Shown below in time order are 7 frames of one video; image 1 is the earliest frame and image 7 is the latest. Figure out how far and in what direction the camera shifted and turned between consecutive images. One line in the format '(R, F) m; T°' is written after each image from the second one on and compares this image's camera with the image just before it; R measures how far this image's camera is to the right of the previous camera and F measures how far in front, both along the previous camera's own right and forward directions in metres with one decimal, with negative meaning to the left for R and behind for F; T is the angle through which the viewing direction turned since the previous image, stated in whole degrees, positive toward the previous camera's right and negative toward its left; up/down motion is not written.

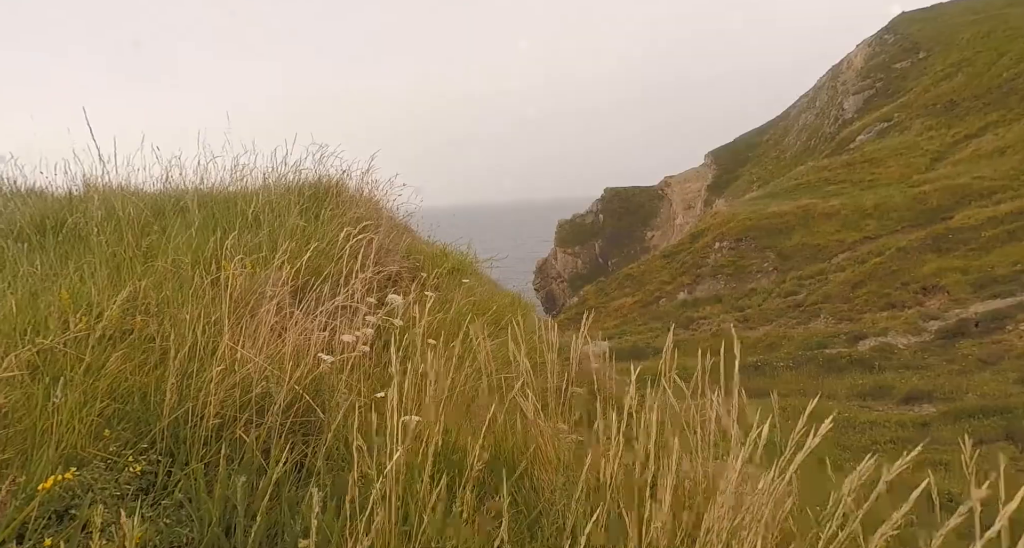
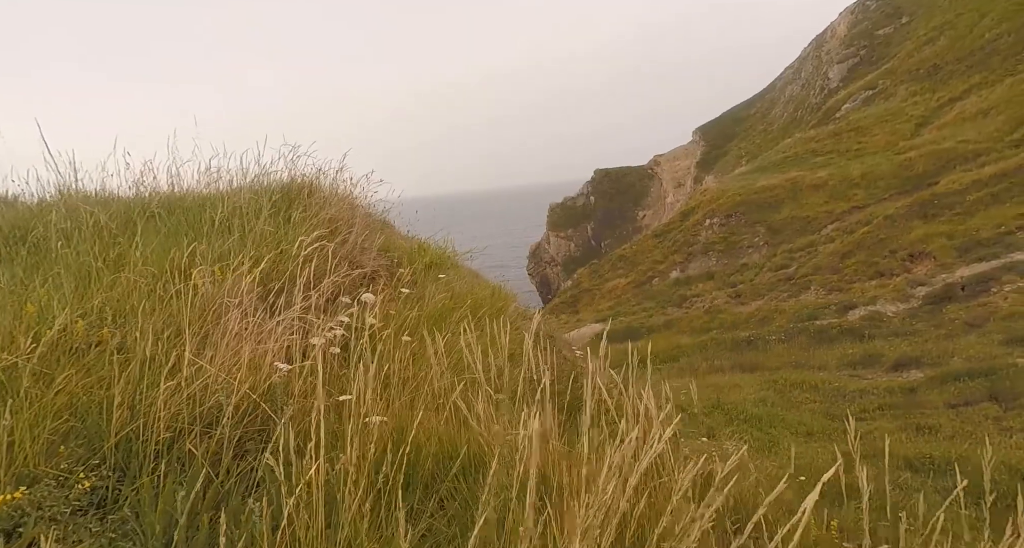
(+0.4, -0.2) m; -1°
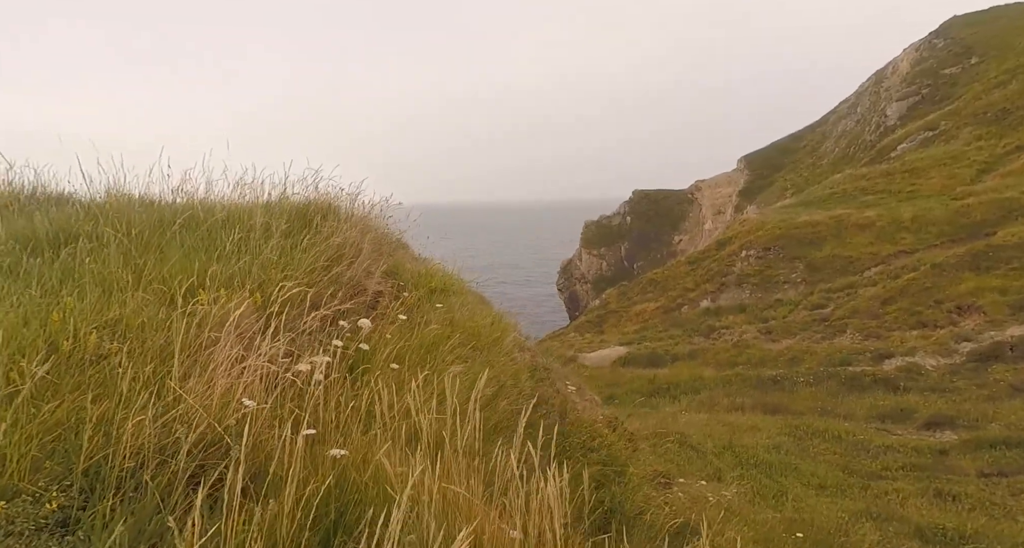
(+0.6, +0.3) m; -4°
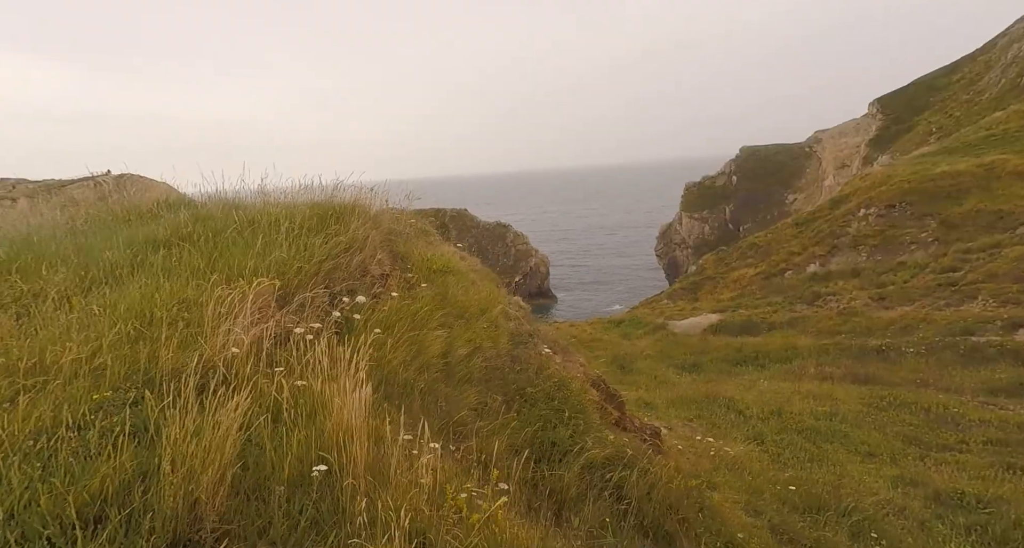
(+2.5, +0.4) m; -16°
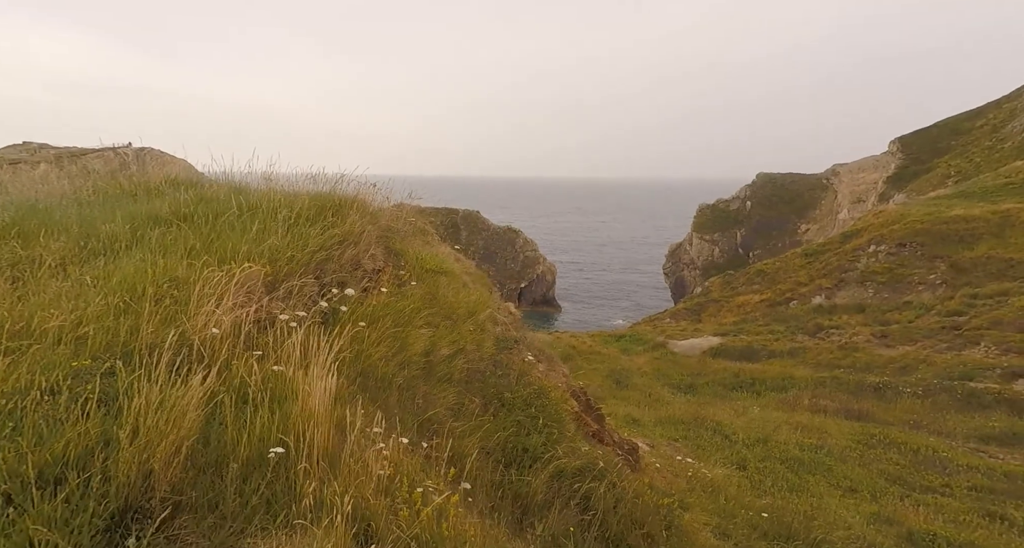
(+0.2, -0.1) m; -1°
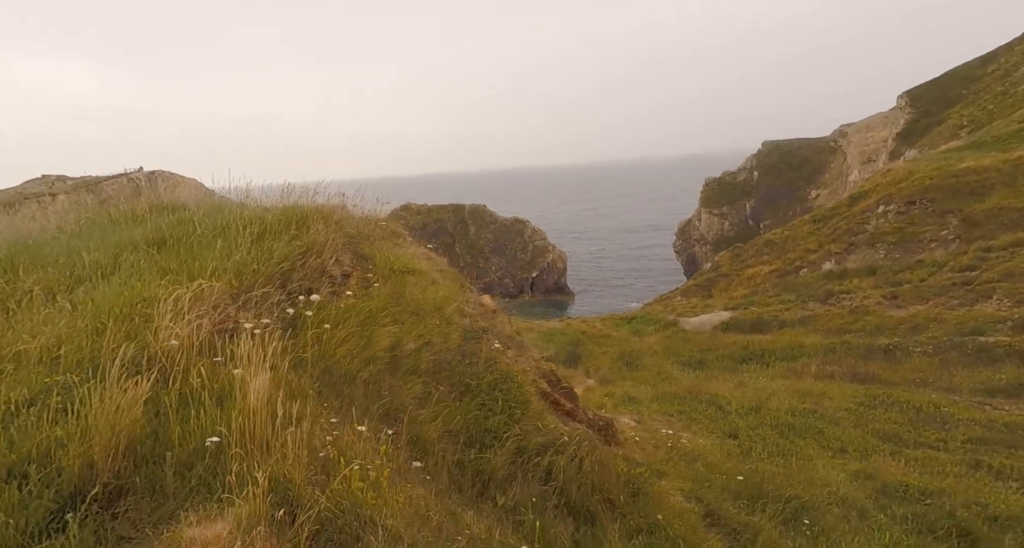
(+0.8, -0.3) m; -4°
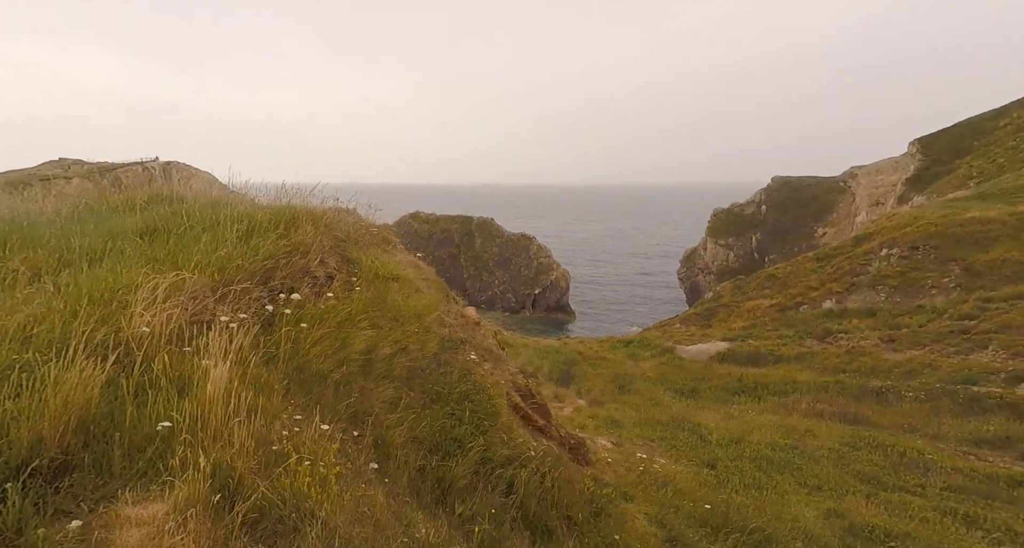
(+0.4, -0.1) m; -2°
